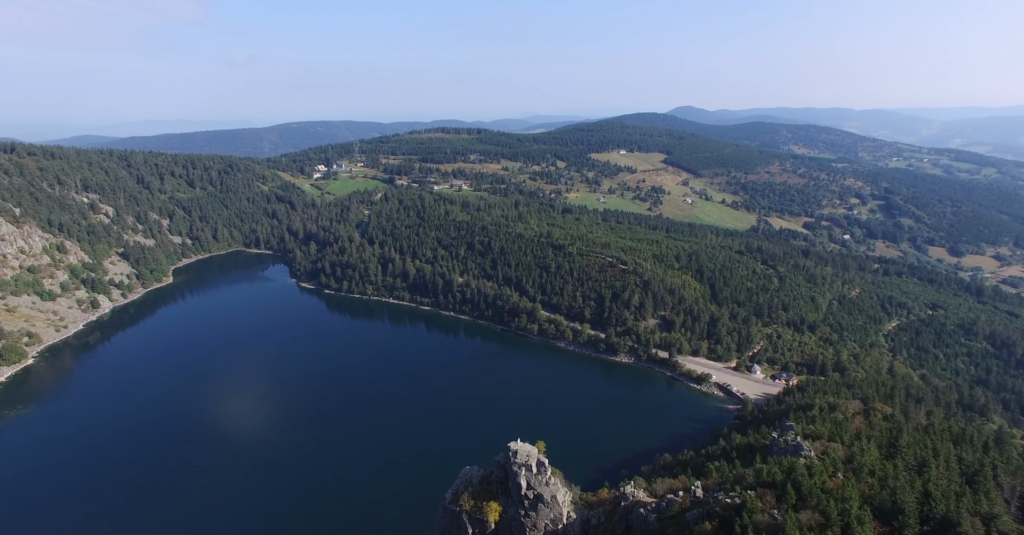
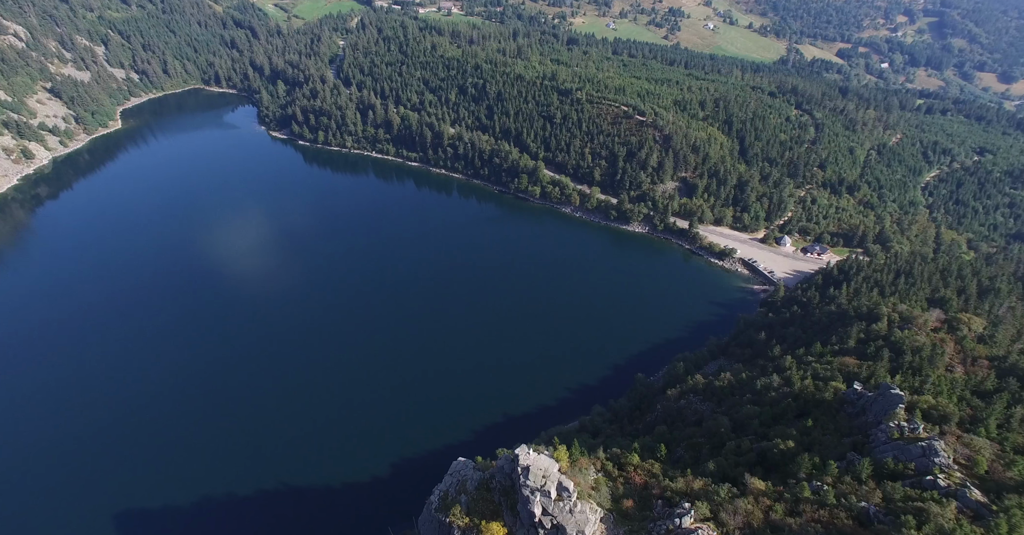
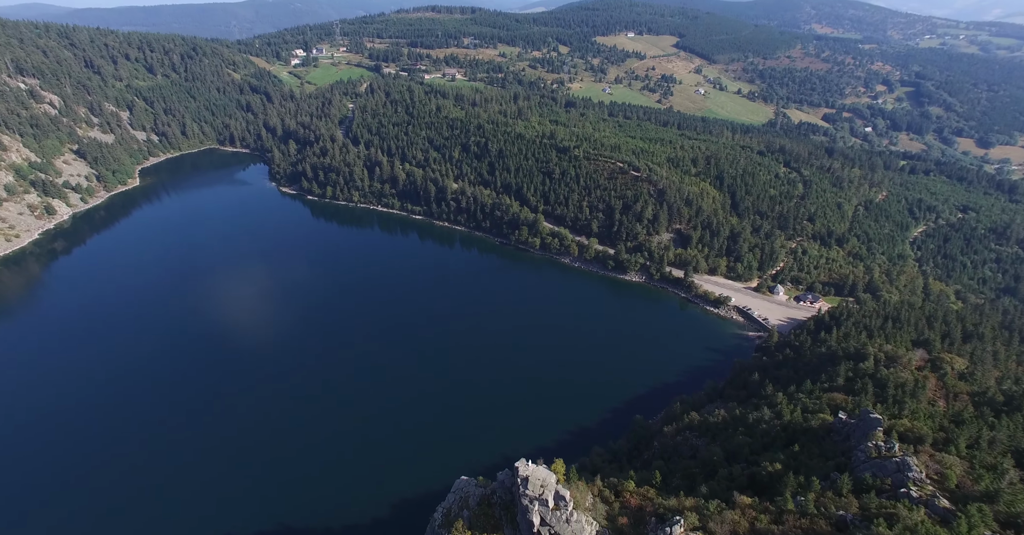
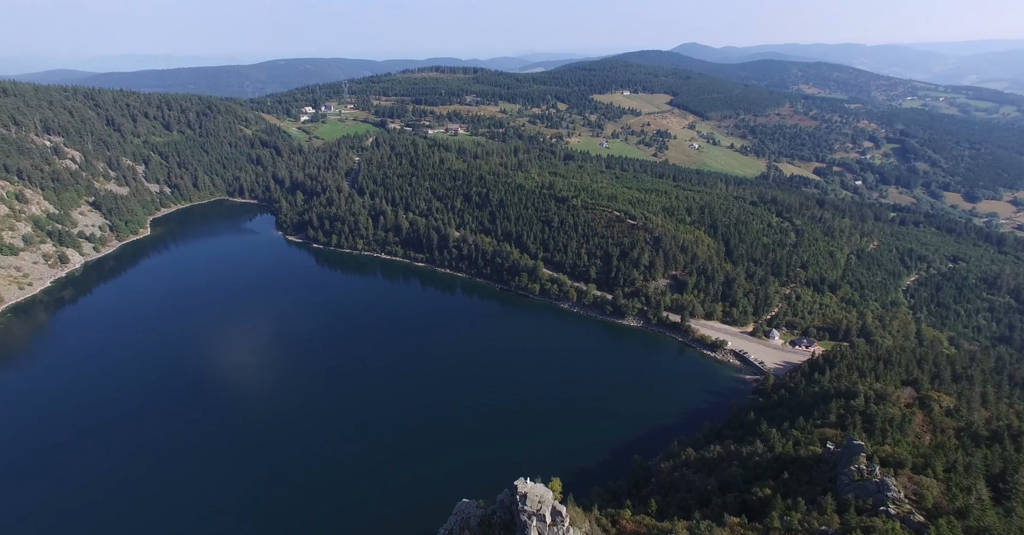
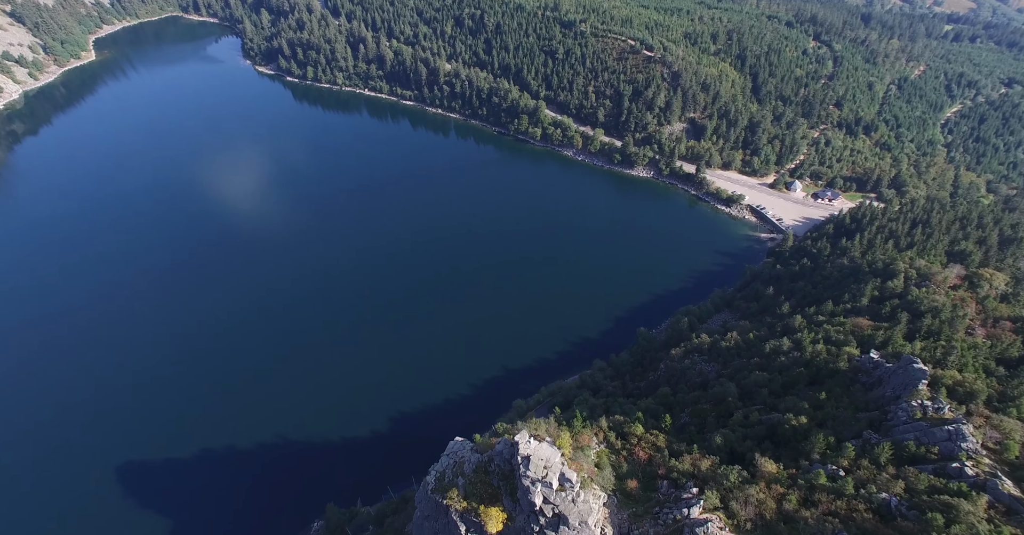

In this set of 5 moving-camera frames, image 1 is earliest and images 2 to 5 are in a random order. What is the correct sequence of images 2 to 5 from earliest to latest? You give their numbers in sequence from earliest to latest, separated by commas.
4, 3, 2, 5
